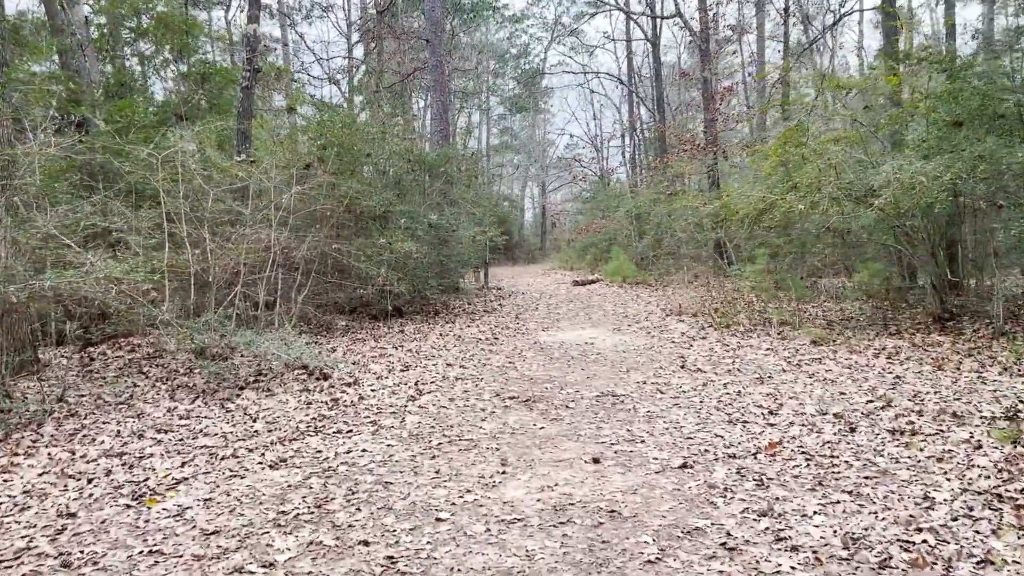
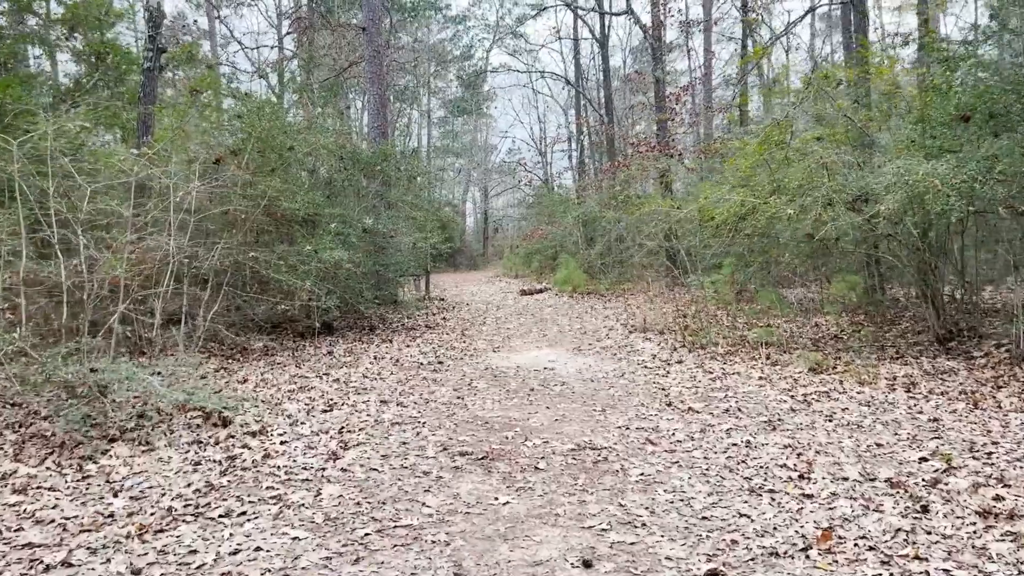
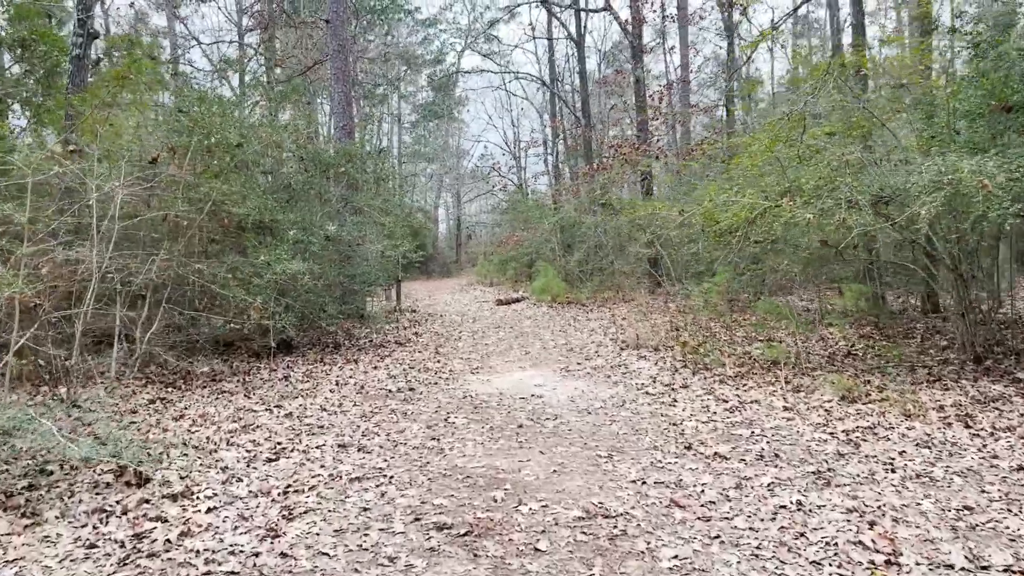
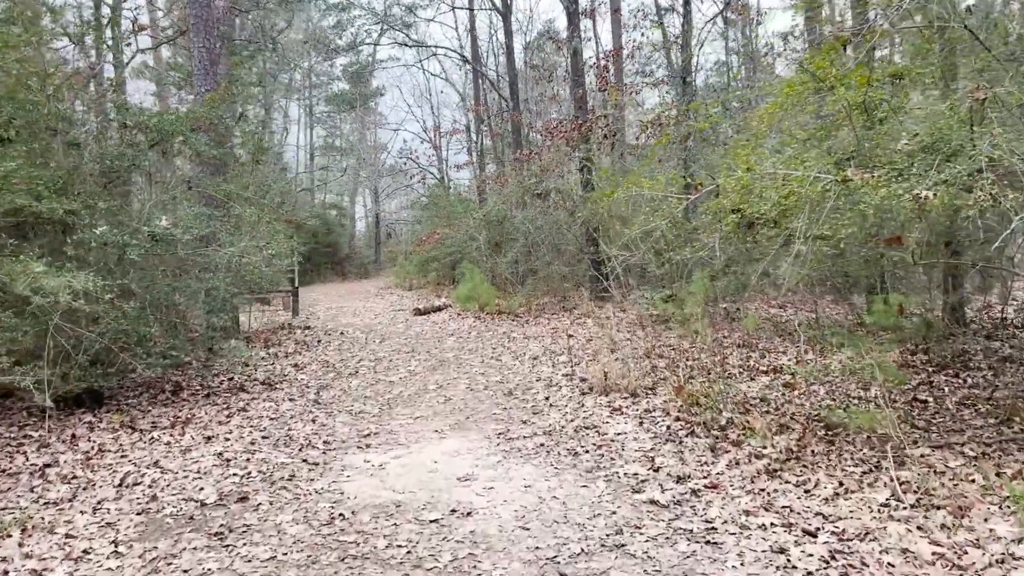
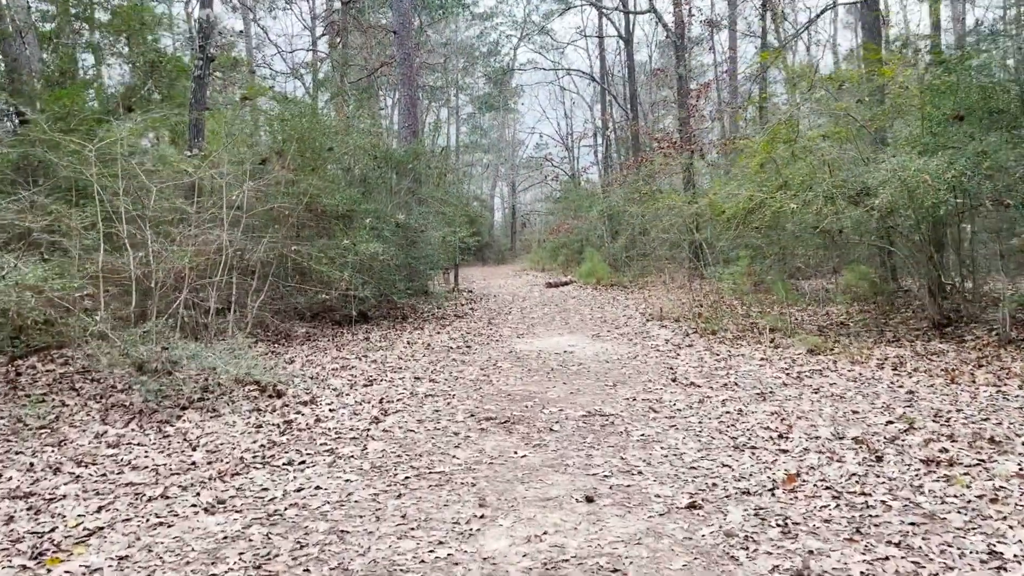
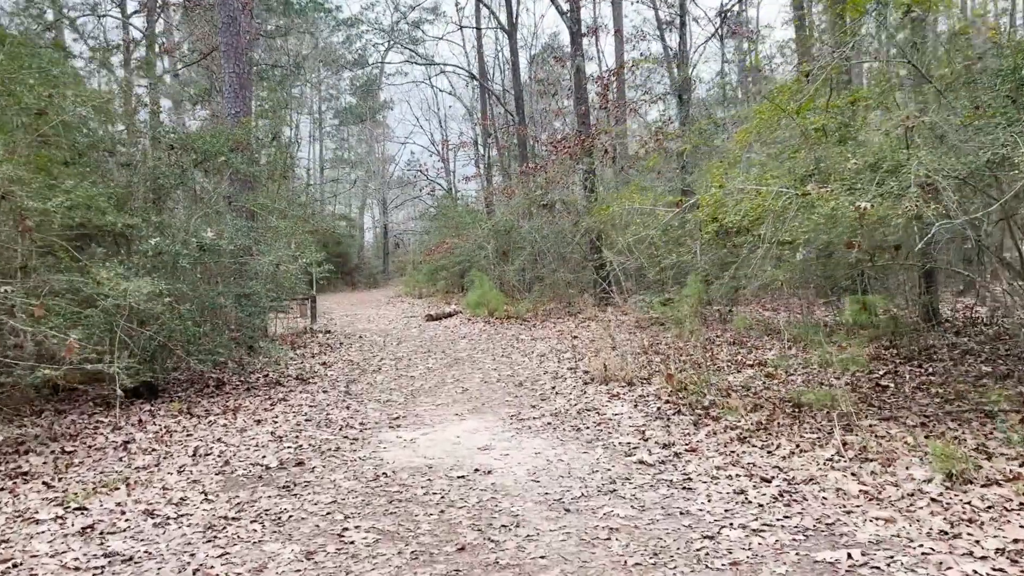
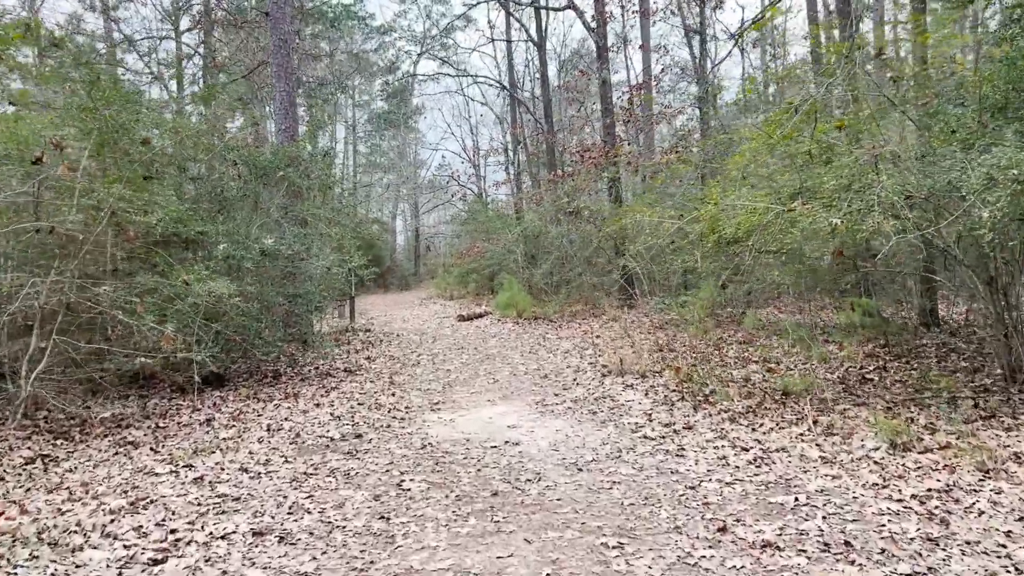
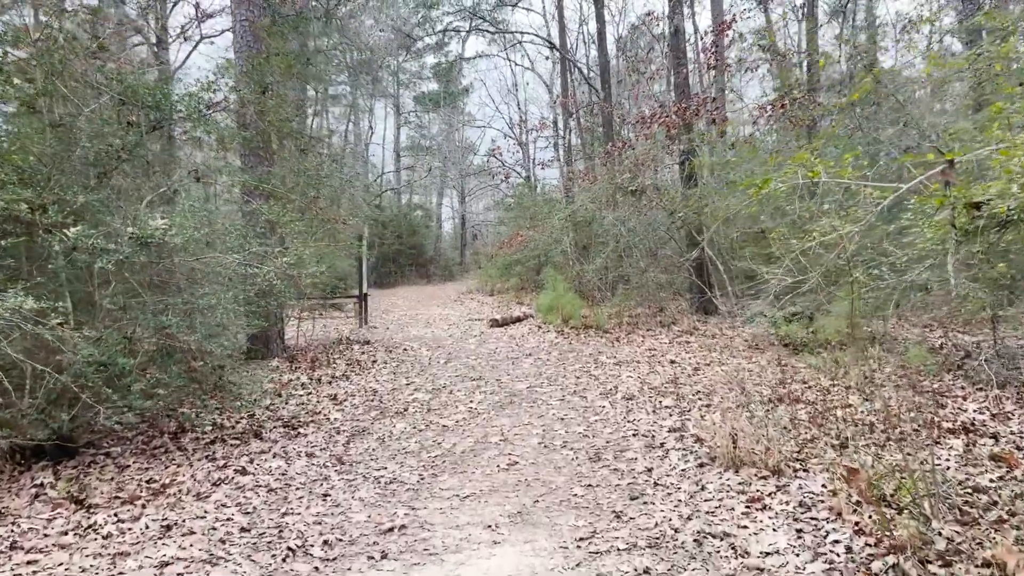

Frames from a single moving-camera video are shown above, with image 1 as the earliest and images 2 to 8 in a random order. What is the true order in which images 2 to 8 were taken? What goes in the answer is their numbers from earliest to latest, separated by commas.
5, 2, 3, 7, 6, 4, 8
